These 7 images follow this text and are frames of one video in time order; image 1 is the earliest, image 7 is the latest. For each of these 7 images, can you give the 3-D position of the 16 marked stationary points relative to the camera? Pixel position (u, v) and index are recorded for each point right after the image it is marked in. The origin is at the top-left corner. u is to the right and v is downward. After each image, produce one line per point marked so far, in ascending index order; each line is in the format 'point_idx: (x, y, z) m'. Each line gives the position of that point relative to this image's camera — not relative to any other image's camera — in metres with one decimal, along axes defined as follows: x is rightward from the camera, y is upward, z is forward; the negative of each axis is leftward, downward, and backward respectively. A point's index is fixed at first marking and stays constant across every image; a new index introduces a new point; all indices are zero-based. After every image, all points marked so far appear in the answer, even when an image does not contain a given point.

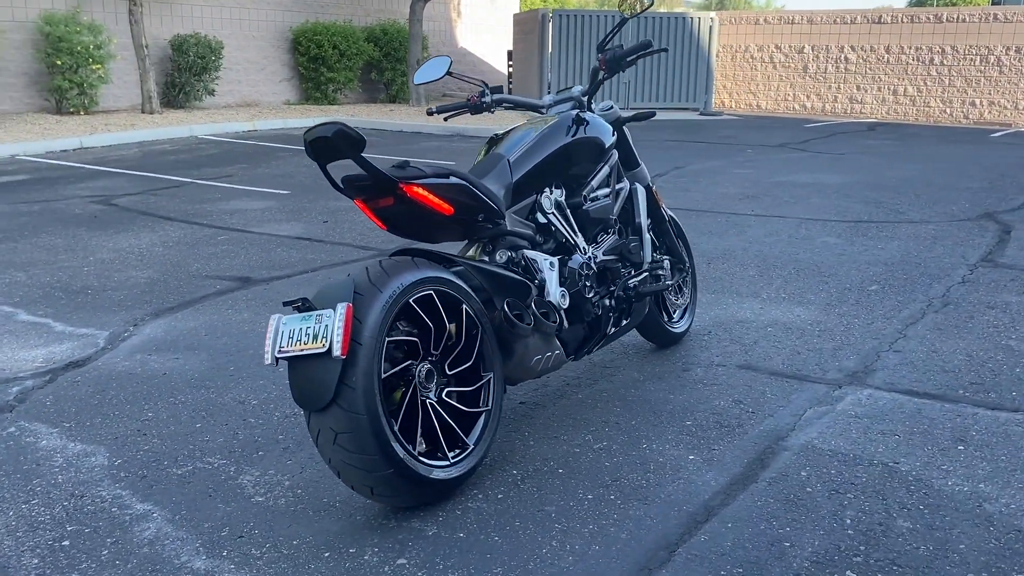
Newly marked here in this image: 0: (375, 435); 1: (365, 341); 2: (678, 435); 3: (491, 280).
0: (-0.5, -0.5, +3.0) m
1: (-0.5, -0.2, +3.1) m
2: (+0.7, -0.7, +4.0) m
3: (-0.1, 0.0, +3.7) m
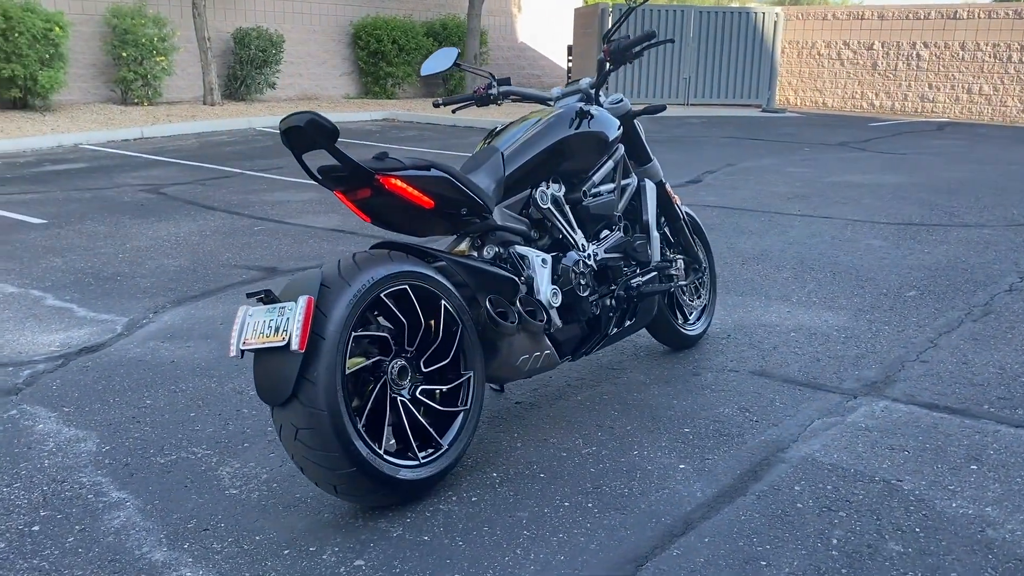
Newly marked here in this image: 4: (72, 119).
0: (-0.6, -0.5, +3.0) m
1: (-0.6, -0.2, +3.0) m
2: (+0.7, -0.7, +3.9) m
3: (-0.1, 0.0, +3.6) m
4: (-8.6, +3.3, +17.4) m
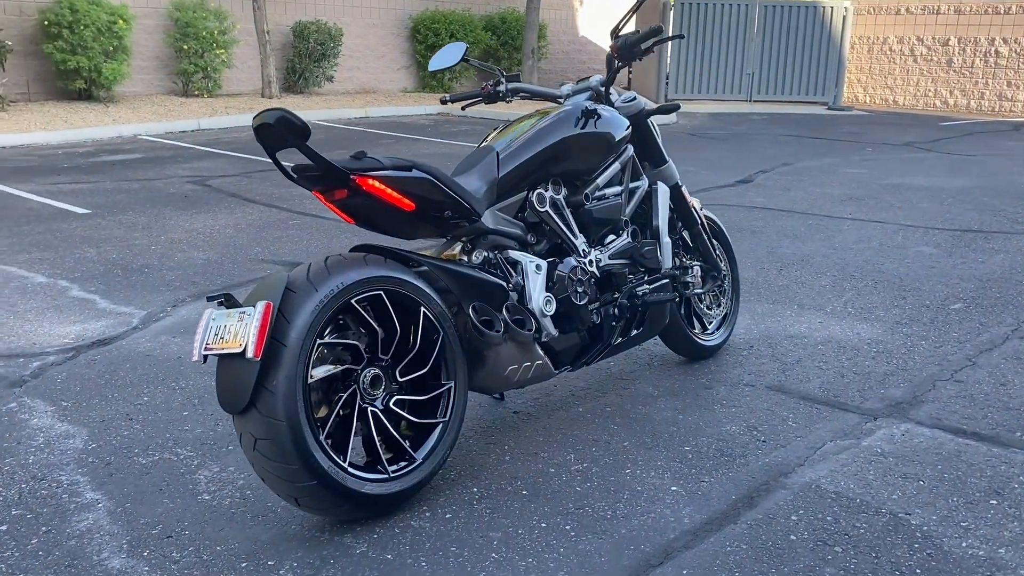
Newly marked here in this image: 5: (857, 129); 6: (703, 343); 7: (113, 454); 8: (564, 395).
0: (-0.7, -0.5, +2.8) m
1: (-0.7, -0.2, +2.9) m
2: (+0.6, -0.7, +3.7) m
3: (-0.2, 0.0, +3.4) m
4: (-7.5, +3.5, +17.8) m
5: (+7.1, +3.3, +18.5) m
6: (+1.0, -0.3, +4.8) m
7: (-1.7, -0.7, +3.8) m
8: (+0.3, -0.5, +4.4) m
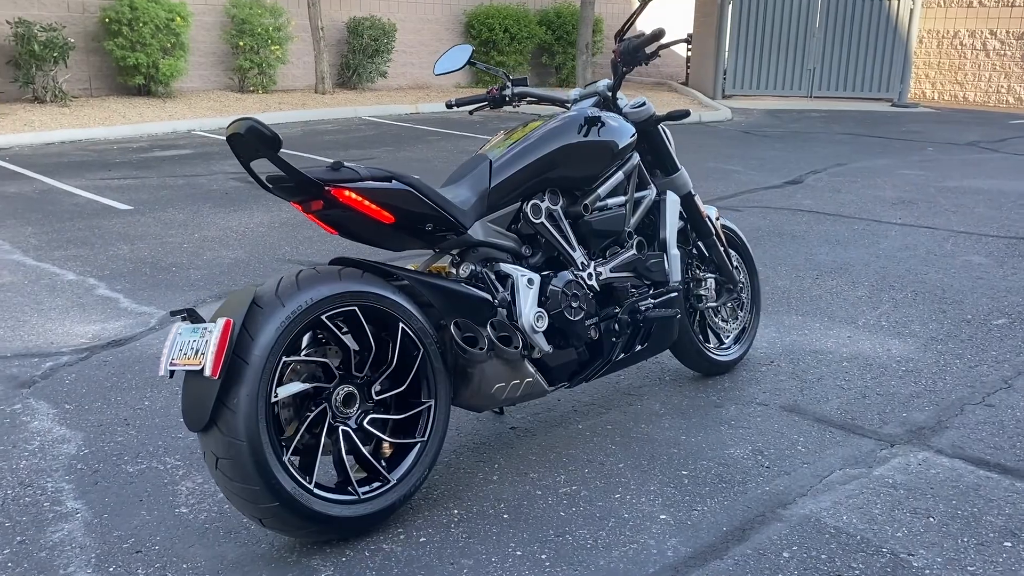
0: (-0.8, -0.5, +2.8) m
1: (-0.8, -0.2, +2.8) m
2: (+0.6, -0.8, +3.5) m
3: (-0.3, 0.0, +3.3) m
4: (-6.5, +3.7, +18.1) m
5: (+8.1, +3.2, +17.8) m
6: (+1.1, -0.4, +4.6) m
7: (-1.7, -0.7, +3.8) m
8: (+0.3, -0.6, +4.3) m
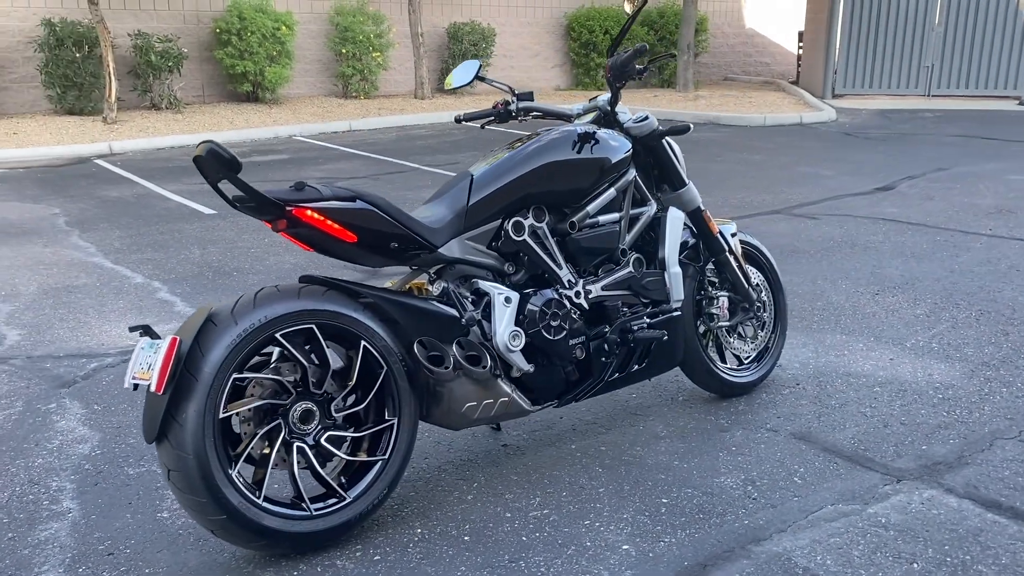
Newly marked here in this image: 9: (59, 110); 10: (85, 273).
0: (-1.0, -0.6, +2.9) m
1: (-1.0, -0.3, +2.9) m
2: (+0.5, -0.9, +3.4) m
3: (-0.4, -0.1, +3.3) m
4: (-4.6, +3.7, +18.8) m
5: (+9.9, +3.0, +16.6) m
6: (+1.1, -0.5, +4.5) m
7: (-1.8, -0.8, +4.0) m
8: (+0.2, -0.7, +4.2) m
9: (-8.6, +3.4, +17.0) m
10: (-3.5, +0.1, +7.4) m
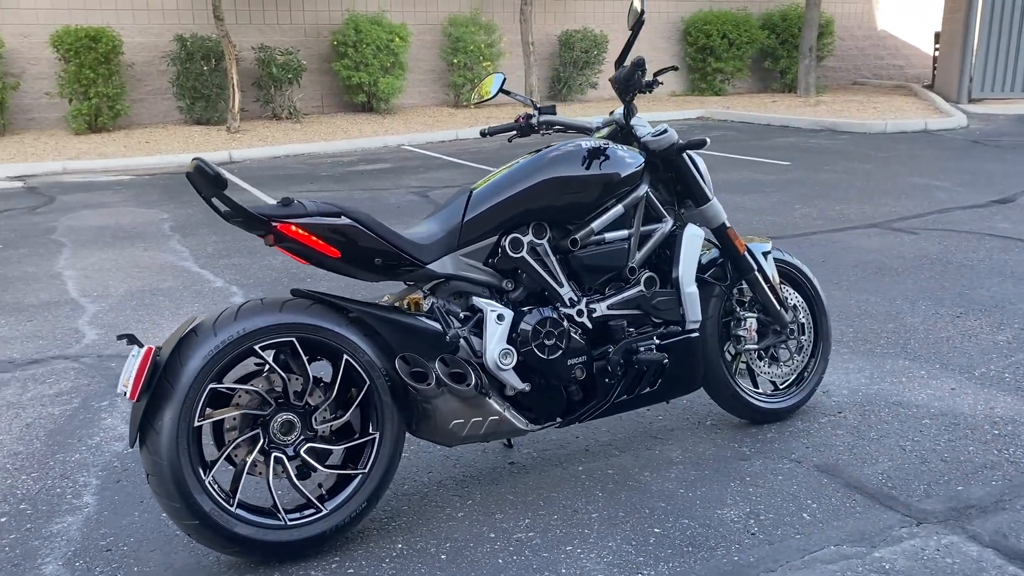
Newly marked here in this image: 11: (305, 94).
0: (-1.1, -0.6, +3.0) m
1: (-1.1, -0.3, +3.0) m
2: (+0.4, -0.9, +3.3) m
3: (-0.4, -0.2, +3.3) m
4: (-2.3, +3.6, +19.3) m
5: (+11.7, +2.6, +15.0) m
6: (+1.2, -0.6, +4.3) m
7: (-1.8, -0.8, +4.2) m
8: (+0.3, -0.7, +4.1) m
9: (-6.5, +3.4, +18.0) m
10: (-3.0, +0.1, +7.8) m
11: (-4.5, +4.2, +19.5) m
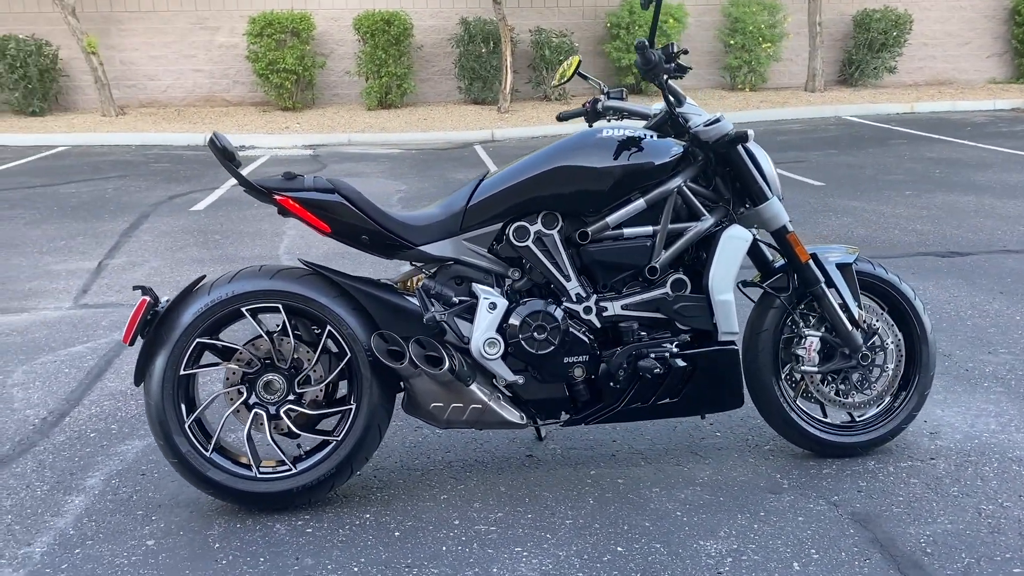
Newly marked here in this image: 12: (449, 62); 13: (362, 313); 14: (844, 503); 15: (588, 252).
0: (-1.3, -0.5, +3.3) m
1: (-1.3, -0.2, +3.3) m
2: (+0.2, -0.9, +3.1) m
3: (-0.5, -0.1, +3.4) m
4: (+3.4, +3.9, +18.9) m
5: (+15.0, +1.5, +10.3) m
6: (+1.3, -0.6, +3.8) m
7: (-1.5, -0.6, +4.7) m
8: (+0.4, -0.7, +3.9) m
9: (-1.0, +4.1, +19.2) m
10: (-1.4, +0.4, +8.4) m
11: (+1.5, +4.7, +19.9) m
12: (-1.4, +4.9, +19.3) m
13: (-0.6, -0.1, +3.4) m
14: (+1.3, -0.8, +3.5) m
15: (+0.3, +0.1, +3.5) m
